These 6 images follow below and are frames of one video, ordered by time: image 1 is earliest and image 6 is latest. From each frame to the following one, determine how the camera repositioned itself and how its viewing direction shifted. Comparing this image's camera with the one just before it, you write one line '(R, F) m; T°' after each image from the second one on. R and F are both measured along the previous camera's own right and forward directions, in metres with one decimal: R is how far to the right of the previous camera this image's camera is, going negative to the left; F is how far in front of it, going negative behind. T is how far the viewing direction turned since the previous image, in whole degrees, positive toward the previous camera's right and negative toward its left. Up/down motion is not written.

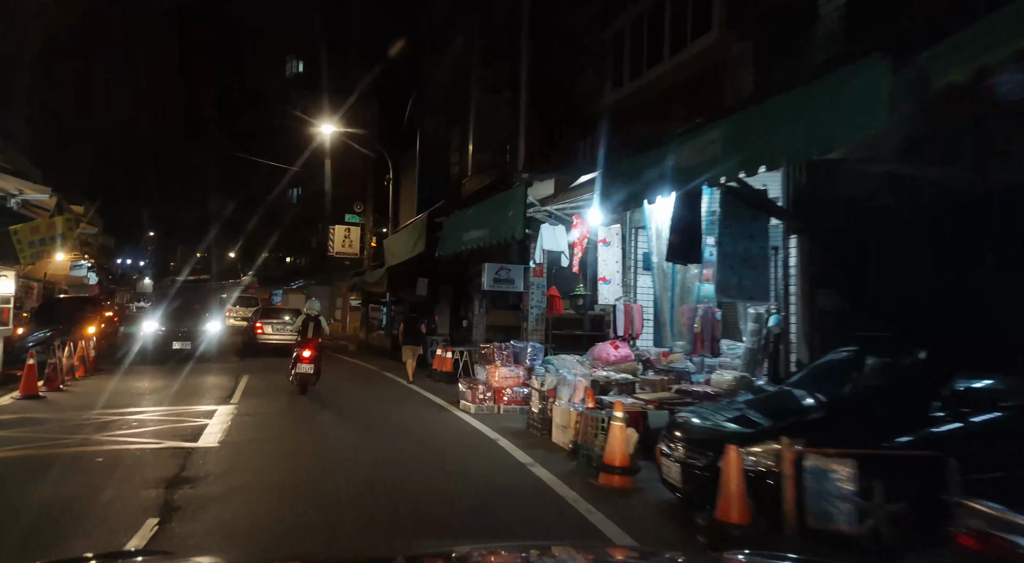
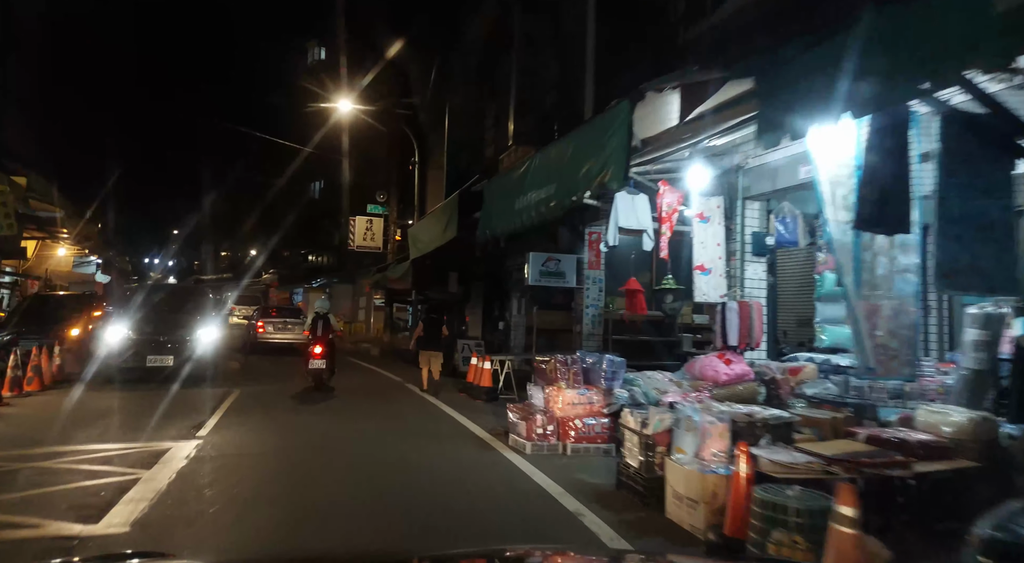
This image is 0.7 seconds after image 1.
(-0.5, +3.2) m; -2°
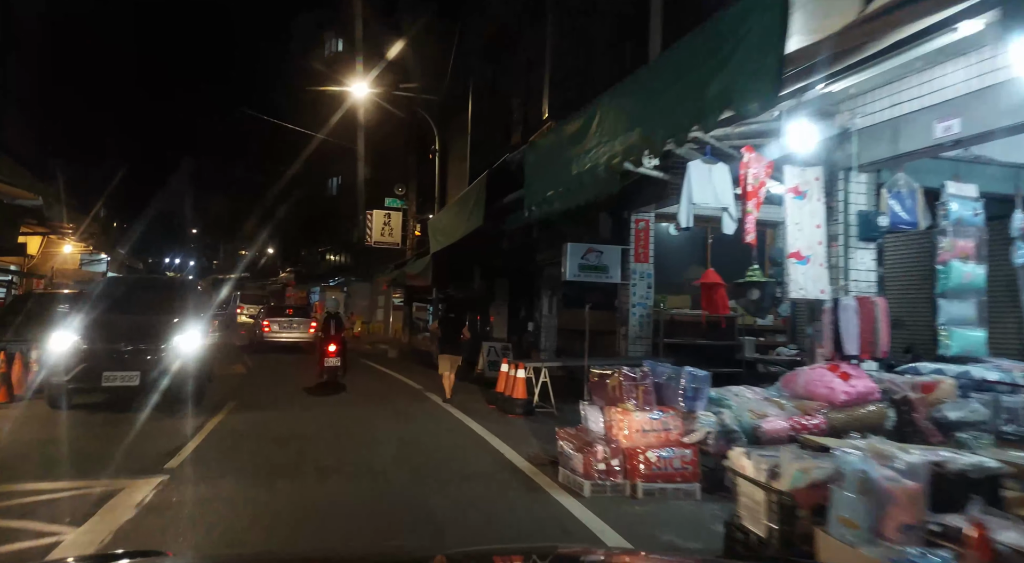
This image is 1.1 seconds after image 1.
(-0.3, +1.8) m; -2°
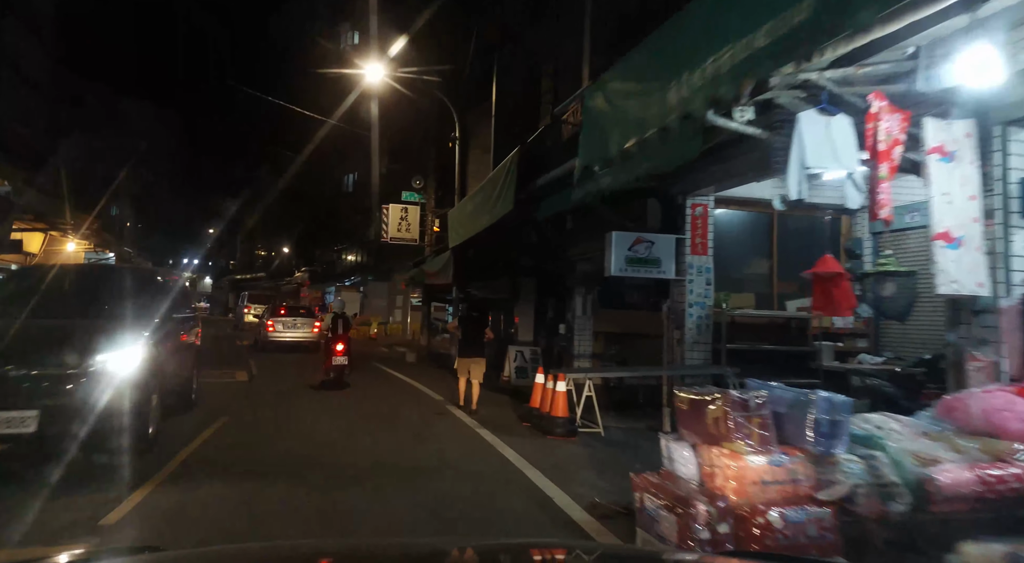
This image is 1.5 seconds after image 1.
(-0.3, +1.8) m; -2°
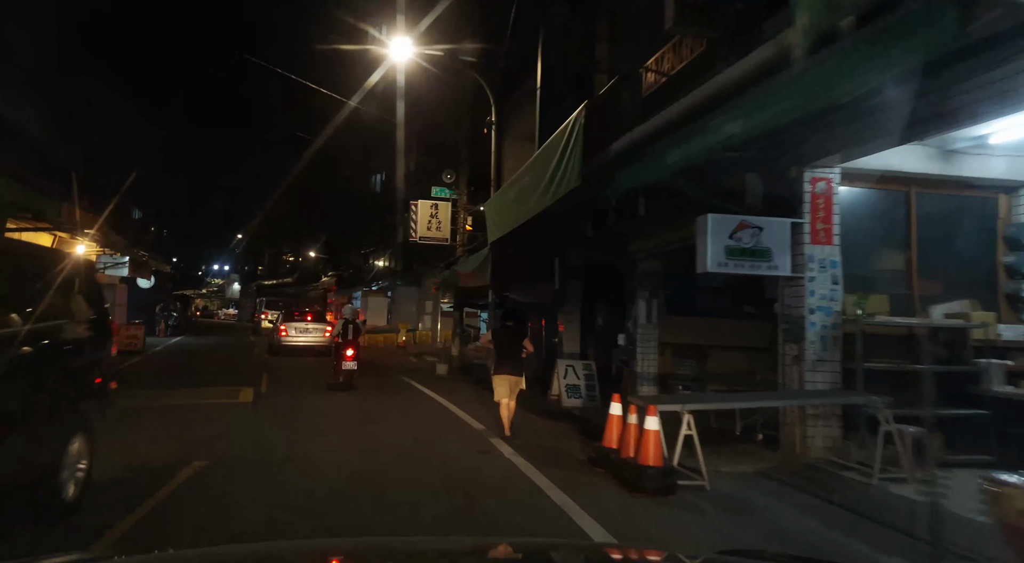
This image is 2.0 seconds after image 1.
(-0.4, +2.4) m; -3°
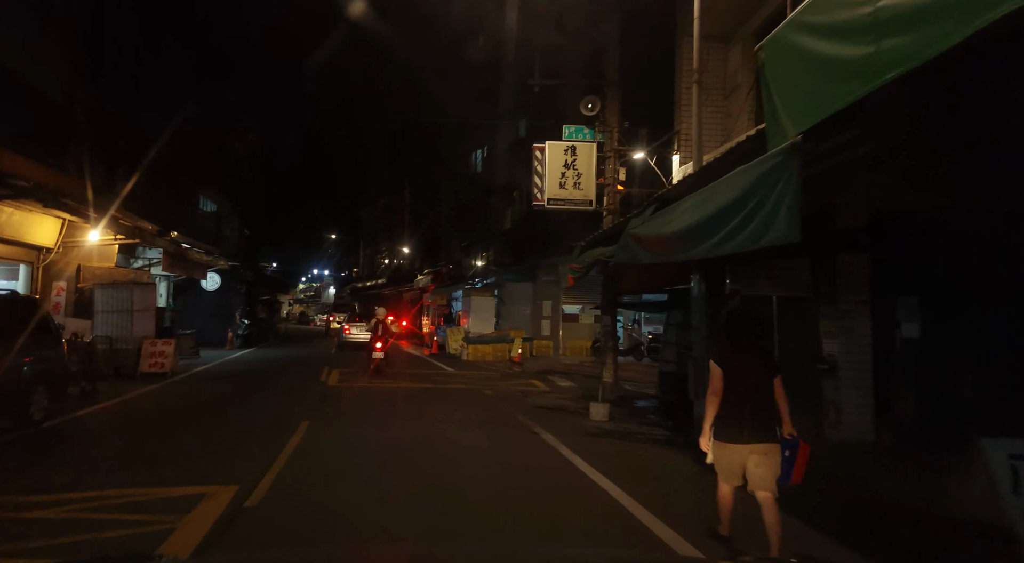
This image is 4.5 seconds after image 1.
(-1.9, +8.1) m; -8°
